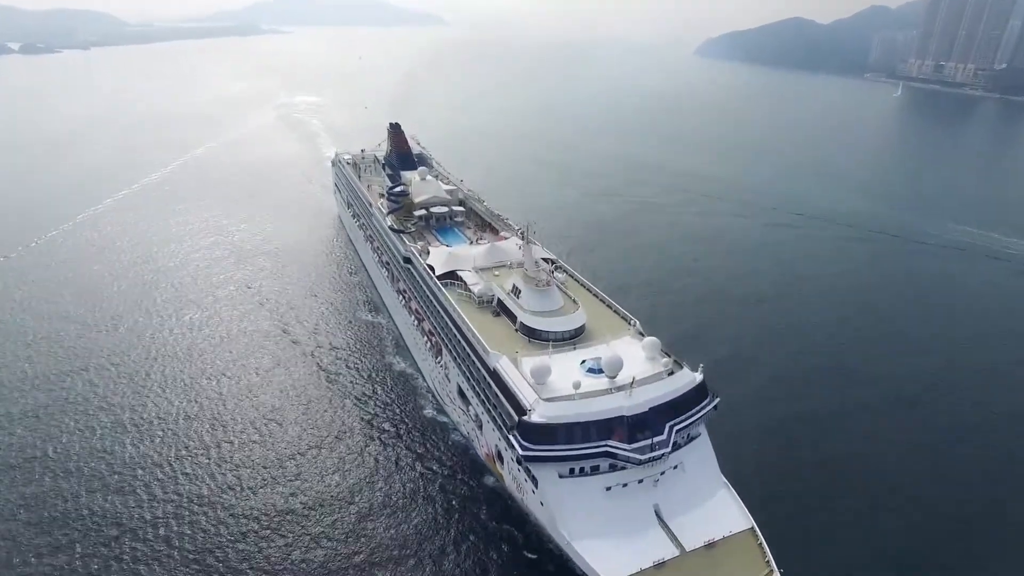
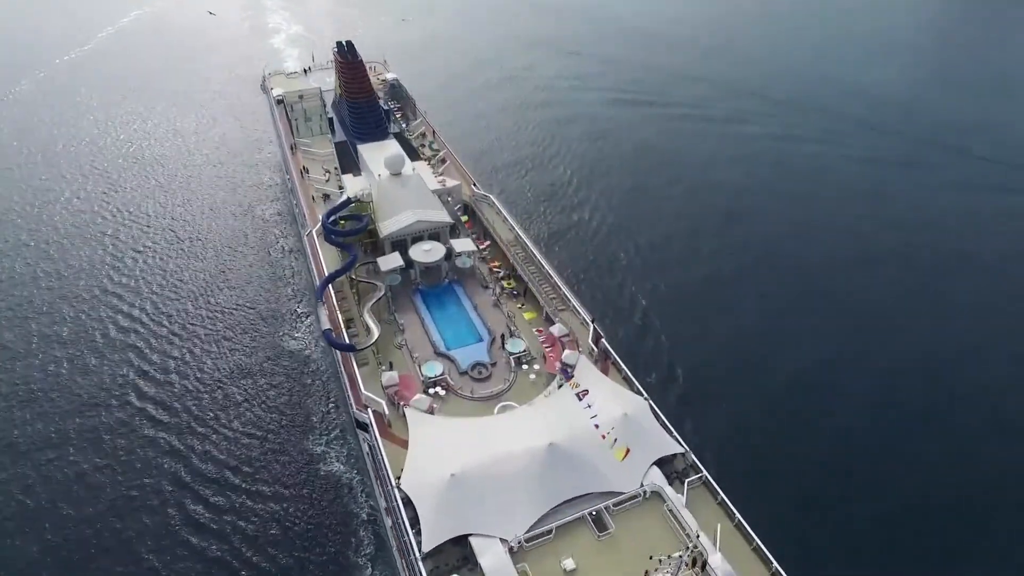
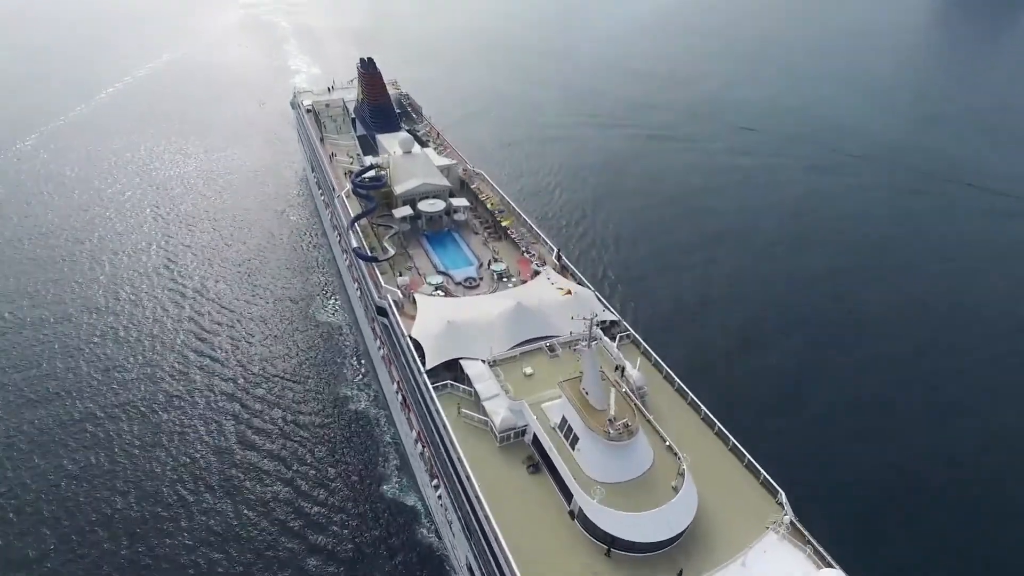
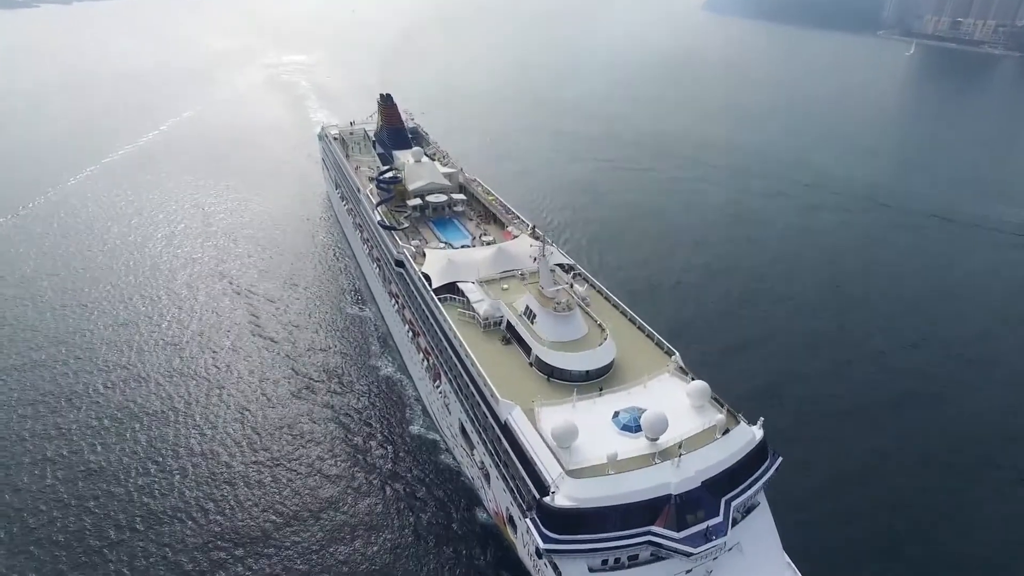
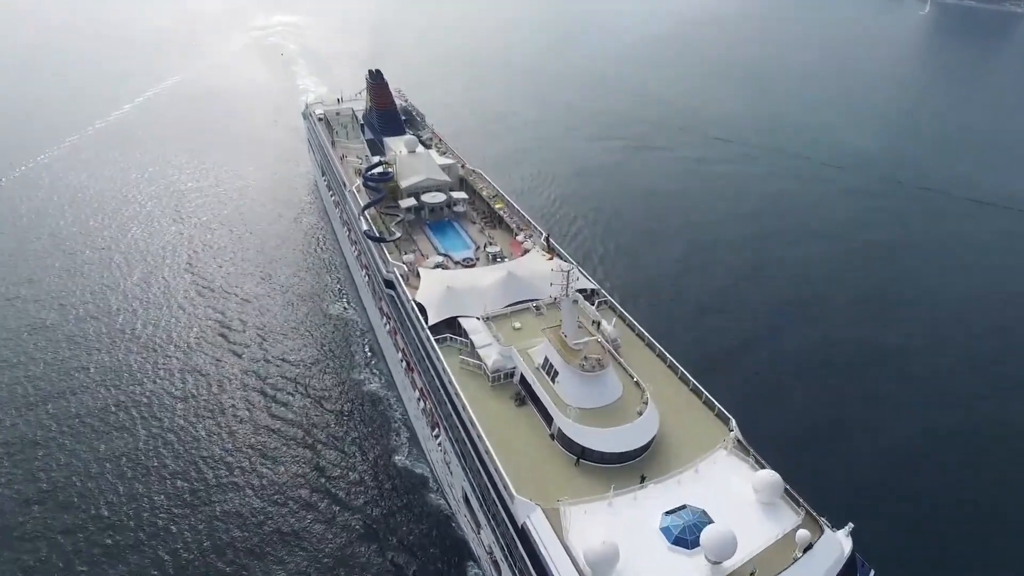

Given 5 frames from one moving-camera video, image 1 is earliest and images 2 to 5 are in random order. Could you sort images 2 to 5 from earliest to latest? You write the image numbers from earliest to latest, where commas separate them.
4, 5, 3, 2
